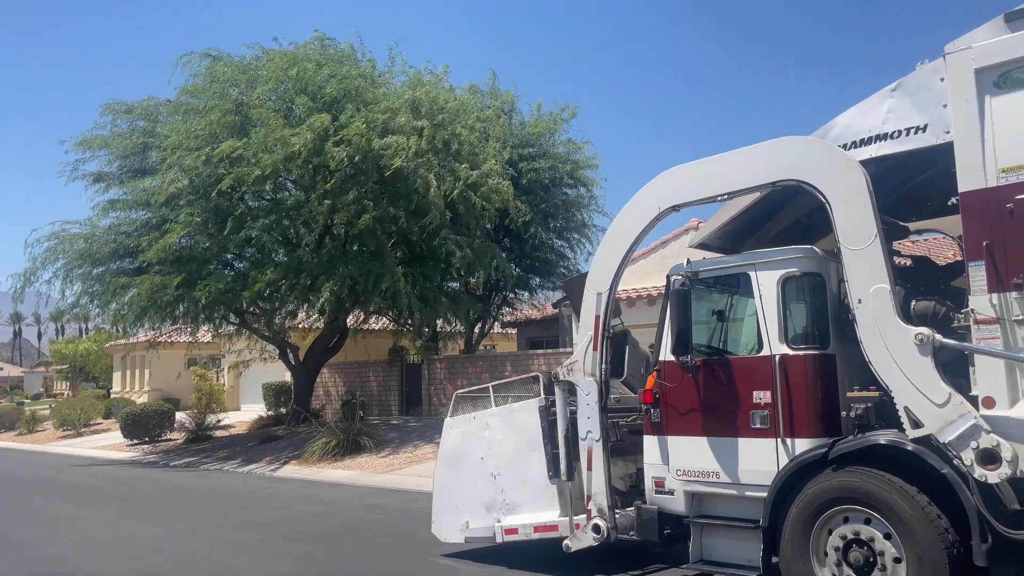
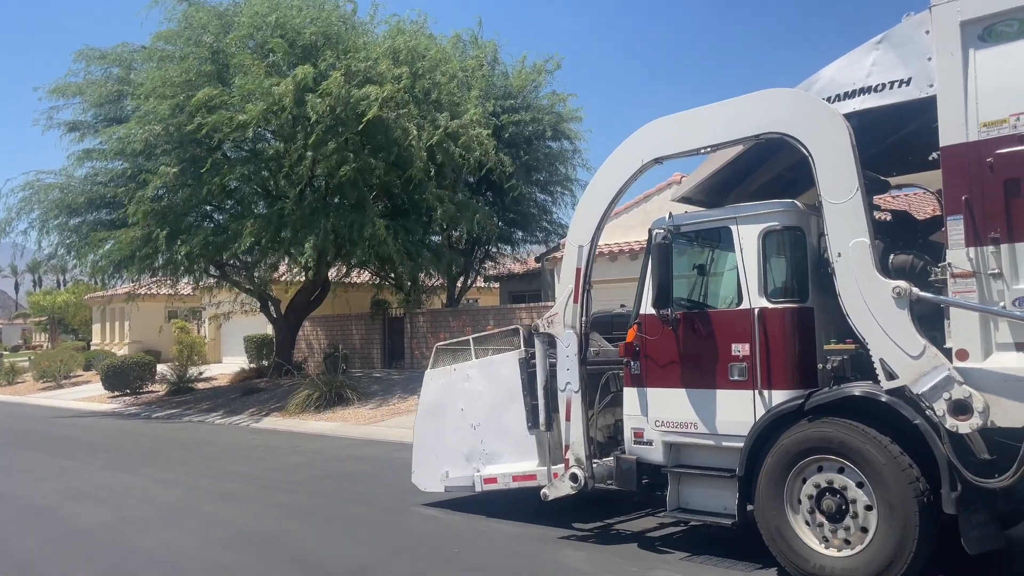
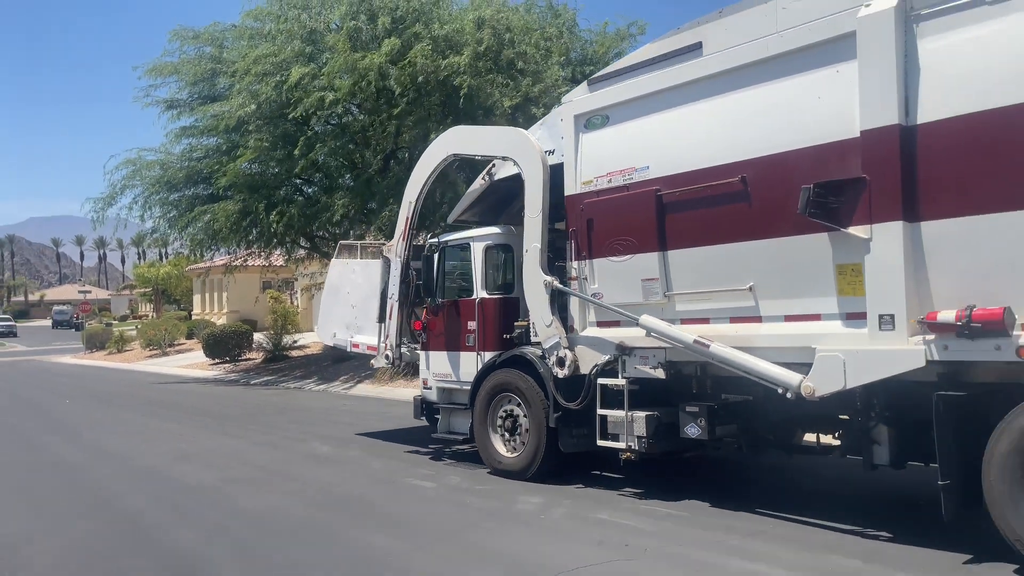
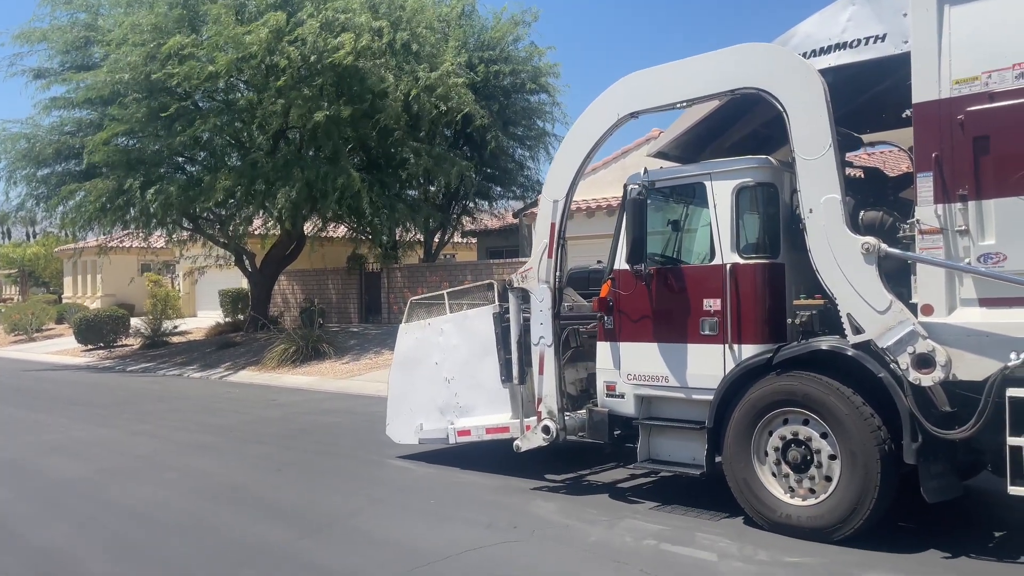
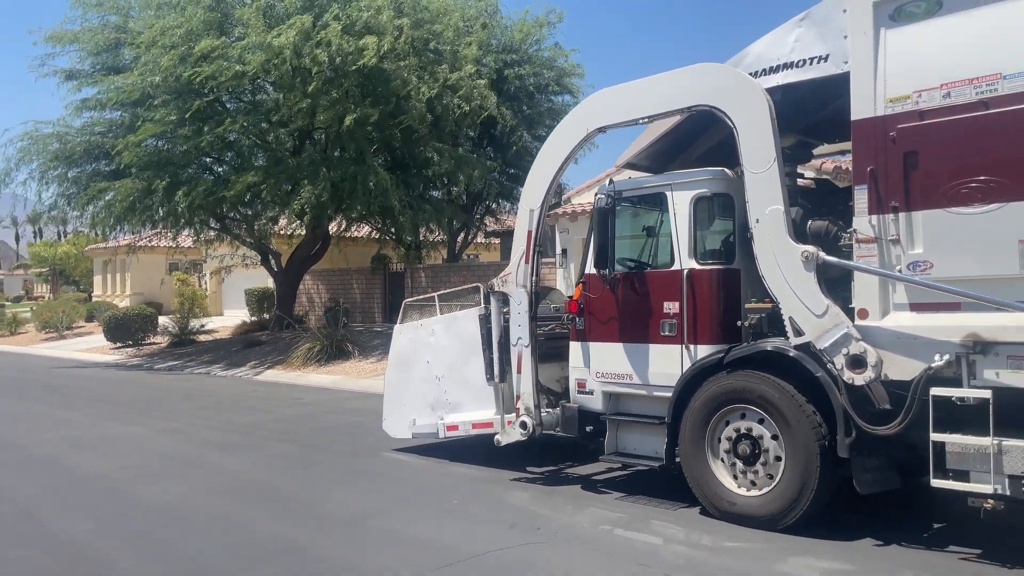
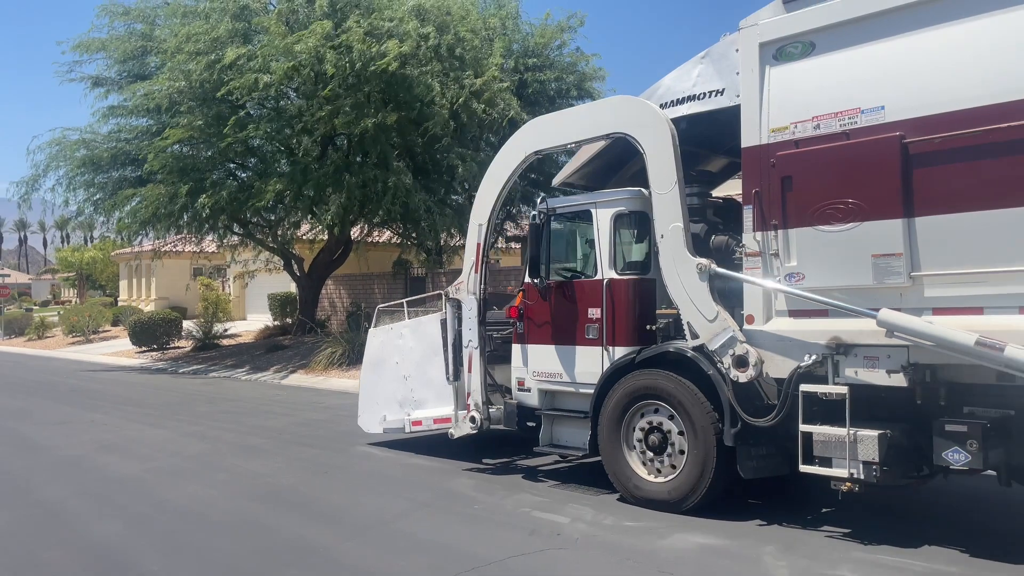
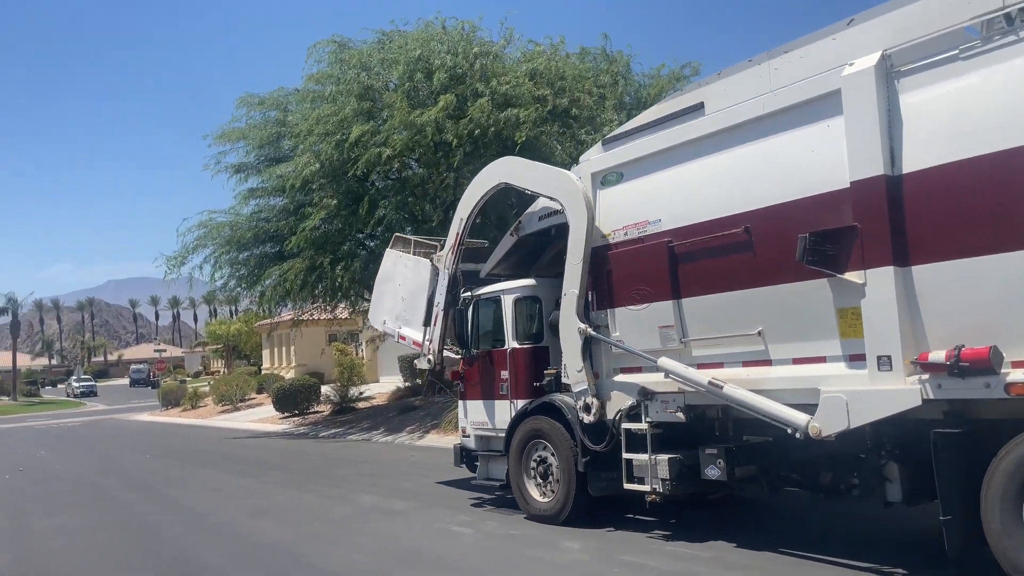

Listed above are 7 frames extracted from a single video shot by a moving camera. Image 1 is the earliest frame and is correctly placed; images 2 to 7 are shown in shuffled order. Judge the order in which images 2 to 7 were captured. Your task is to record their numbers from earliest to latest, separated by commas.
2, 4, 5, 6, 3, 7
